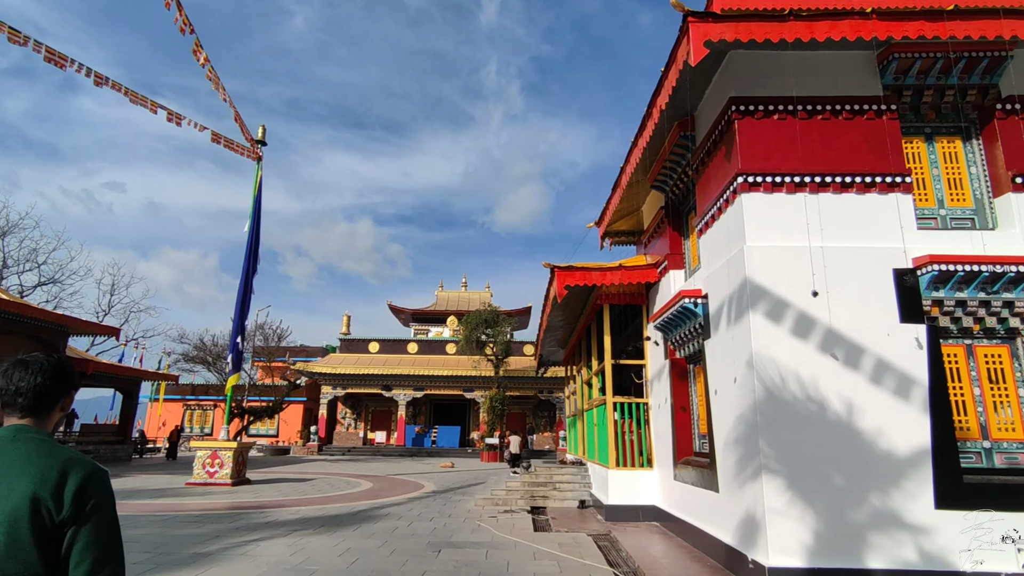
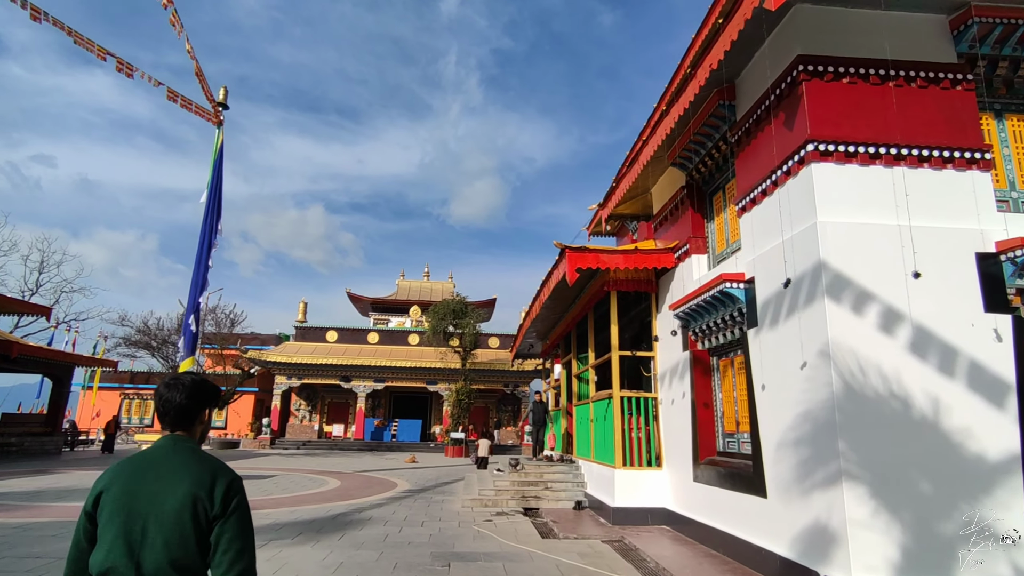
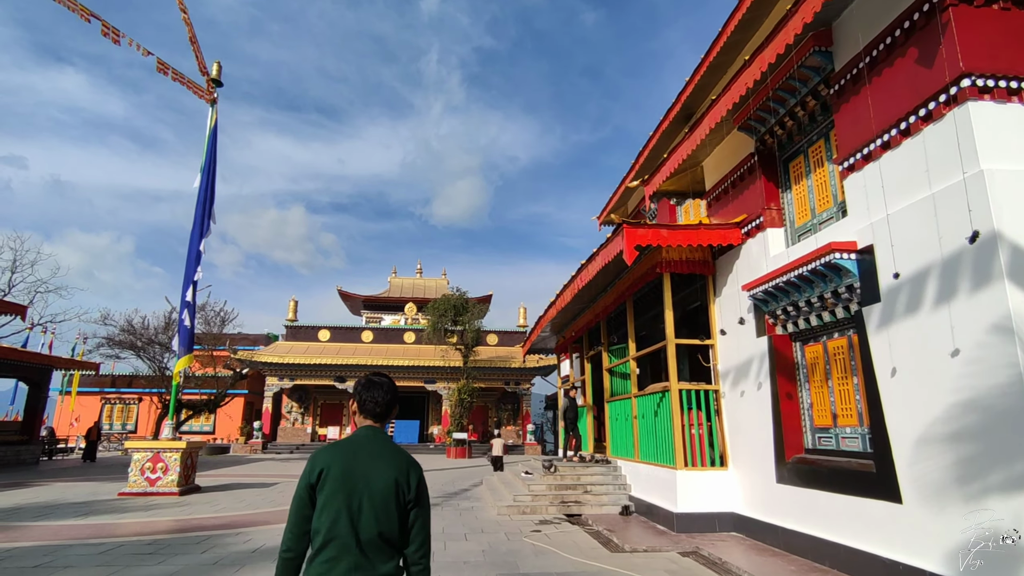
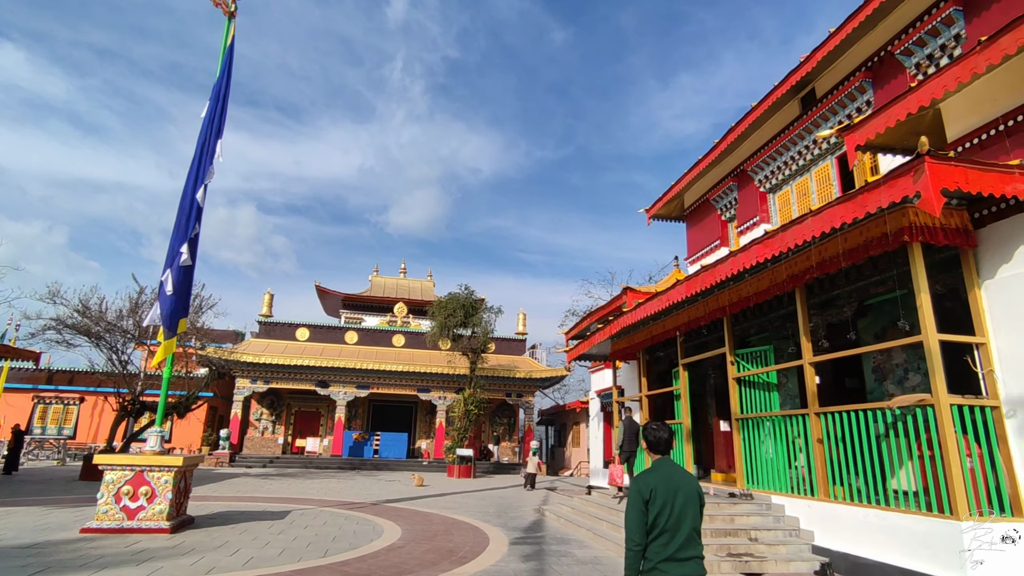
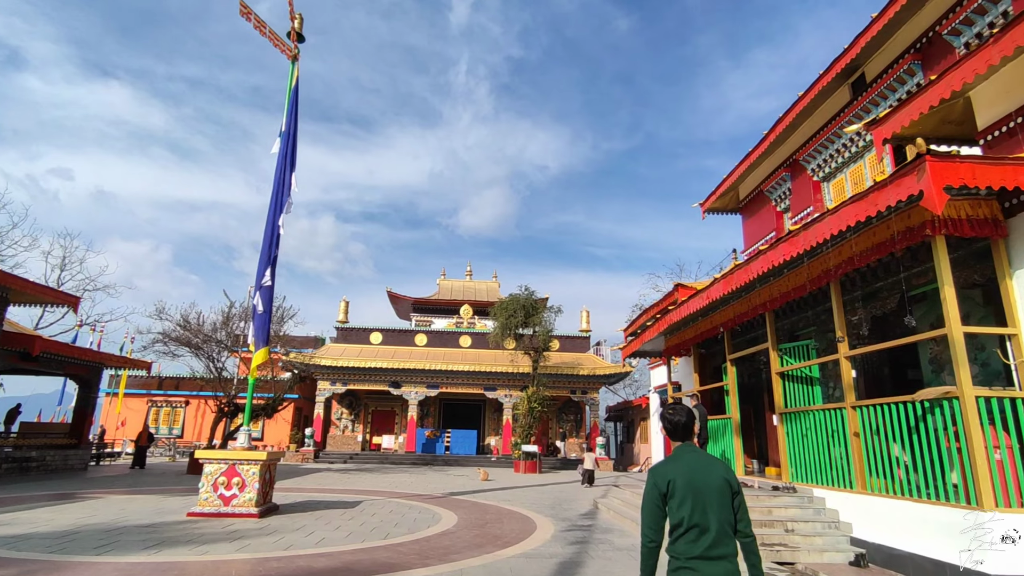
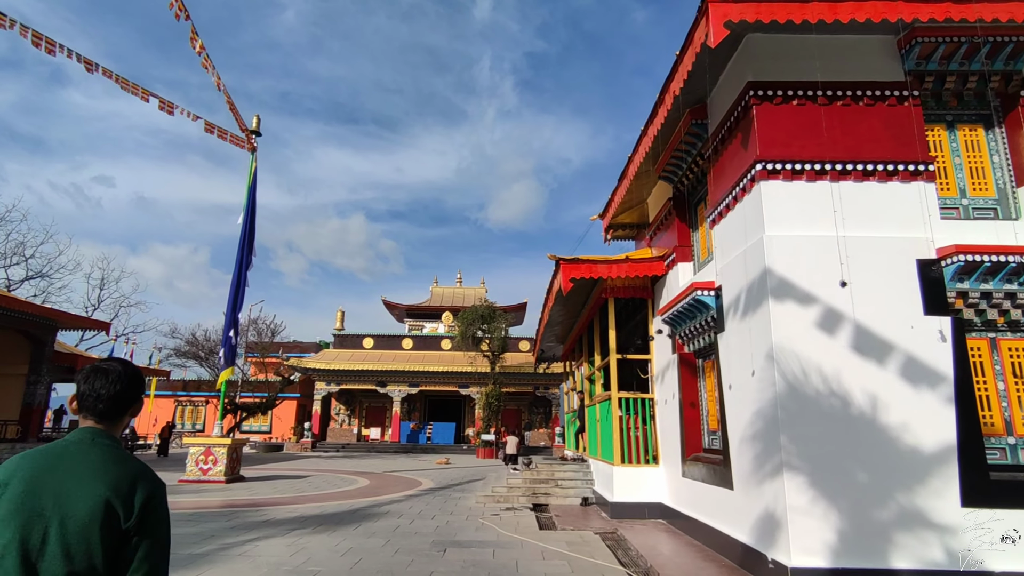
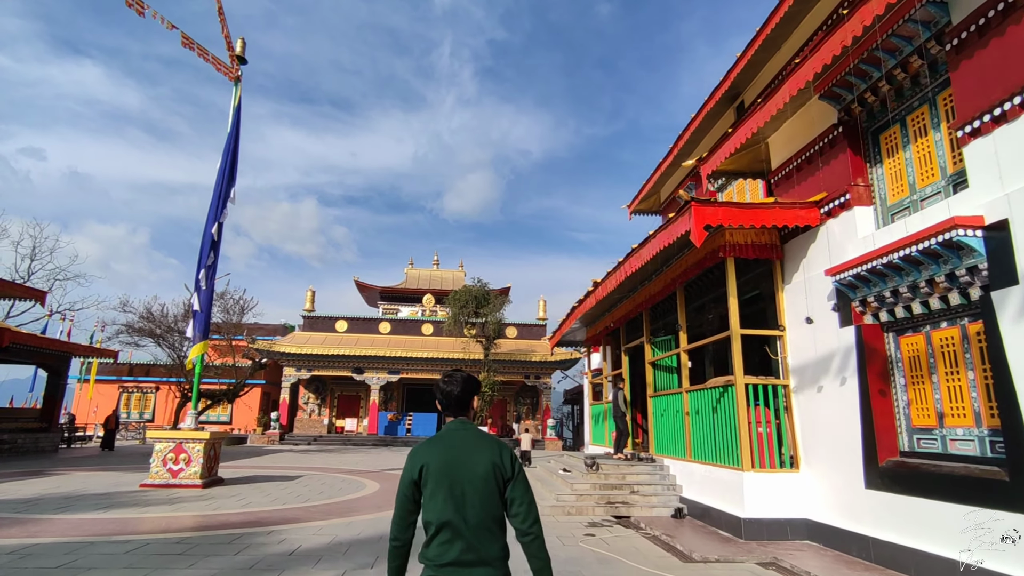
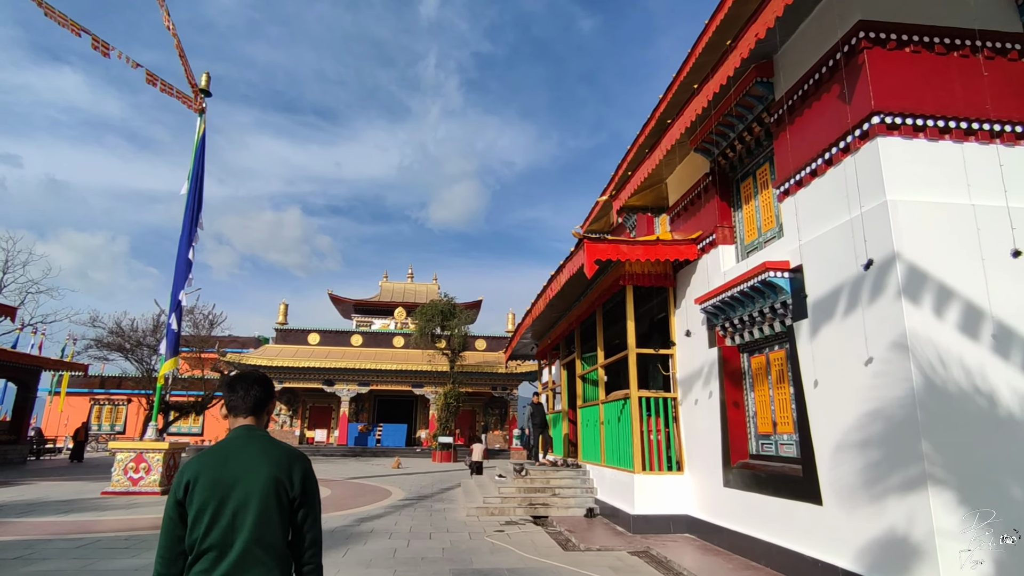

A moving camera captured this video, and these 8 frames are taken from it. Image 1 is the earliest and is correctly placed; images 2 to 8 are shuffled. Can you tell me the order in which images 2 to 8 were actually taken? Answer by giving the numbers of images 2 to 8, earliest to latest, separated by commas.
6, 2, 8, 3, 7, 5, 4
